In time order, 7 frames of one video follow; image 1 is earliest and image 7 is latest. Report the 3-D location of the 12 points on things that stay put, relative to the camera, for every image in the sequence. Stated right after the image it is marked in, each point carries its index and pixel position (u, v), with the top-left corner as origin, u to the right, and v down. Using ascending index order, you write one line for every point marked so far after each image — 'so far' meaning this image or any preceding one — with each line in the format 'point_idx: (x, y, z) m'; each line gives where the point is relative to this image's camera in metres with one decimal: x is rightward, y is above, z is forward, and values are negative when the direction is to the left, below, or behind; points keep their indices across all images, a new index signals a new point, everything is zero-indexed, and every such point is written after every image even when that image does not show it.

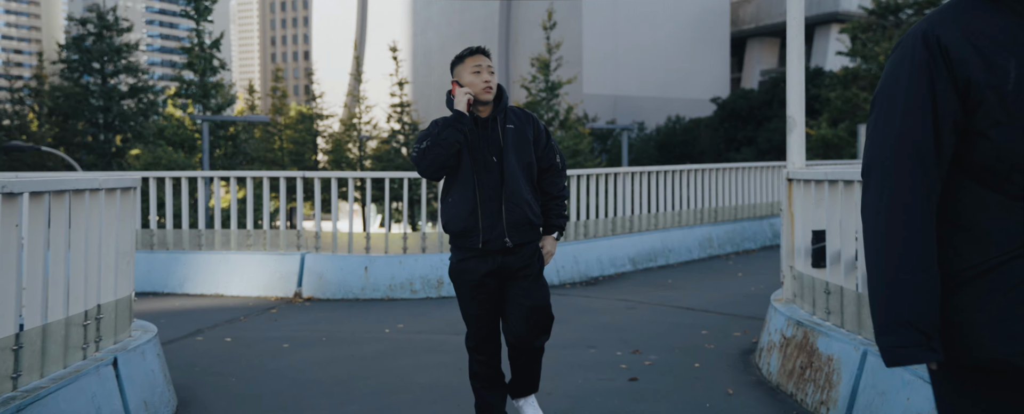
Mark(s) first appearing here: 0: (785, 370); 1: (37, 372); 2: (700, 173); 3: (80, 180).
0: (+1.7, -1.0, +5.3) m
1: (-2.1, -0.7, +3.9) m
2: (+2.9, +0.6, +13.9) m
3: (-2.1, +0.1, +4.2) m
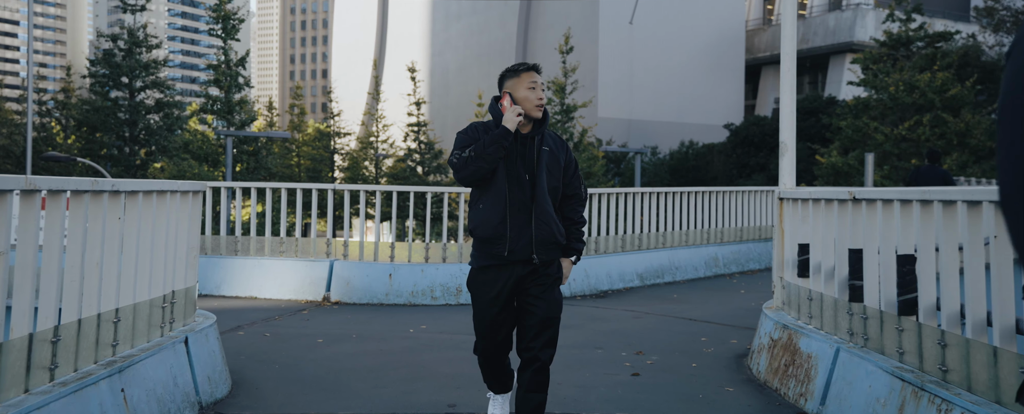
0: (+1.8, -1.1, +6.0) m
1: (-2.0, -0.7, +4.6) m
2: (+3.2, +0.2, +14.5) m
3: (-1.9, +0.1, +5.0) m
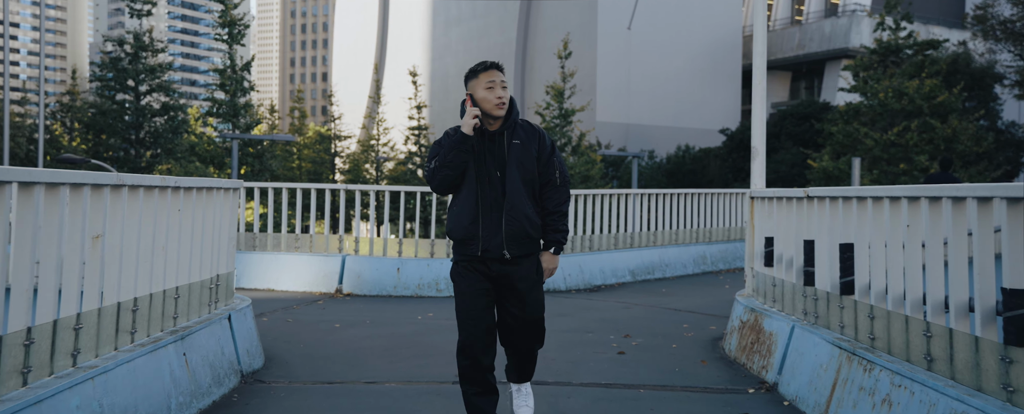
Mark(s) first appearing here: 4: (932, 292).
0: (+1.8, -1.1, +6.7) m
1: (-2.0, -0.7, +5.4) m
2: (+3.2, +0.2, +15.3) m
3: (-1.9, +0.2, +5.8) m
4: (+2.0, -0.4, +4.1) m
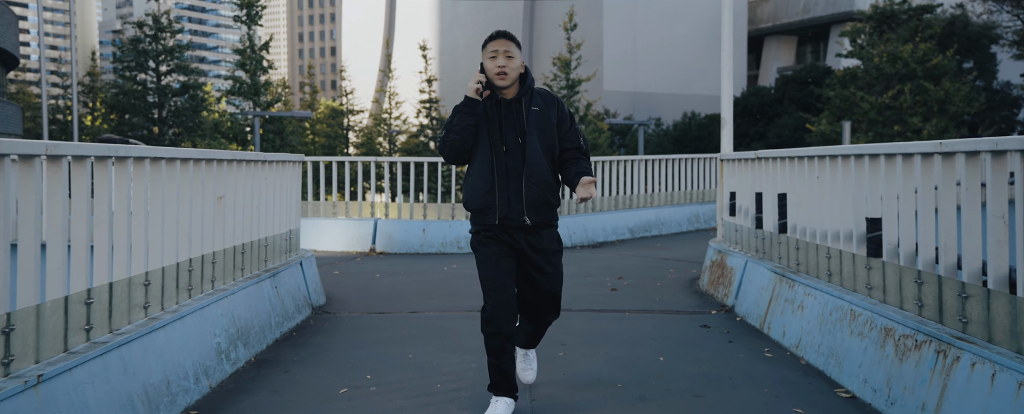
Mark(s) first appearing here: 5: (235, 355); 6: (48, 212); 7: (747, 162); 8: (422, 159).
0: (+1.9, -0.7, +8.3) m
1: (-1.9, -0.4, +6.9) m
2: (+3.4, +0.9, +16.8) m
3: (-1.9, +0.4, +7.3) m
4: (+2.1, -0.1, +5.7) m
5: (-1.7, -0.9, +5.3) m
6: (-1.9, 0.0, +3.7) m
7: (+2.1, +0.4, +7.8) m
8: (-1.5, +0.8, +14.8) m
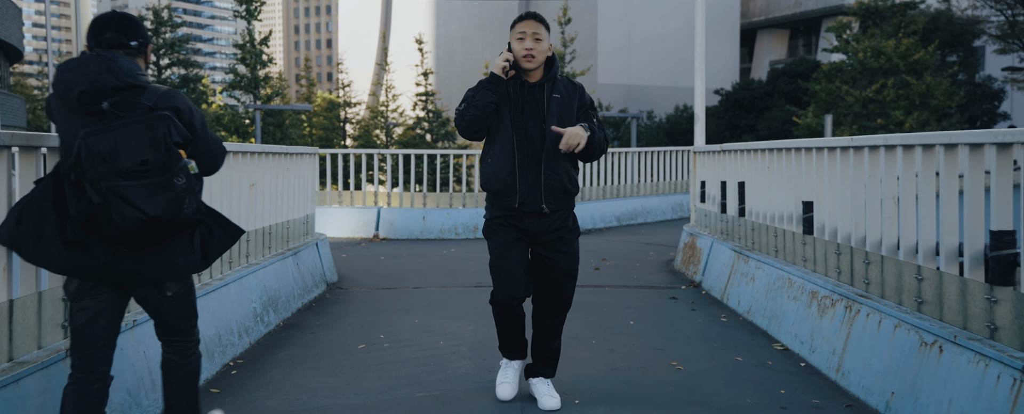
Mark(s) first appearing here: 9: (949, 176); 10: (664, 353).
0: (+1.8, -0.6, +9.2) m
1: (-2.0, -0.3, +7.9) m
2: (+3.3, +1.1, +17.8) m
3: (-1.9, +0.5, +8.2) m
4: (+2.0, 0.0, +6.6) m
5: (-1.7, -0.8, +6.3) m
6: (-2.0, 0.0, +4.6) m
7: (+2.0, +0.5, +8.7) m
8: (-1.6, +1.0, +15.7) m
9: (+2.0, +0.1, +4.1) m
10: (+1.0, -0.9, +5.5) m
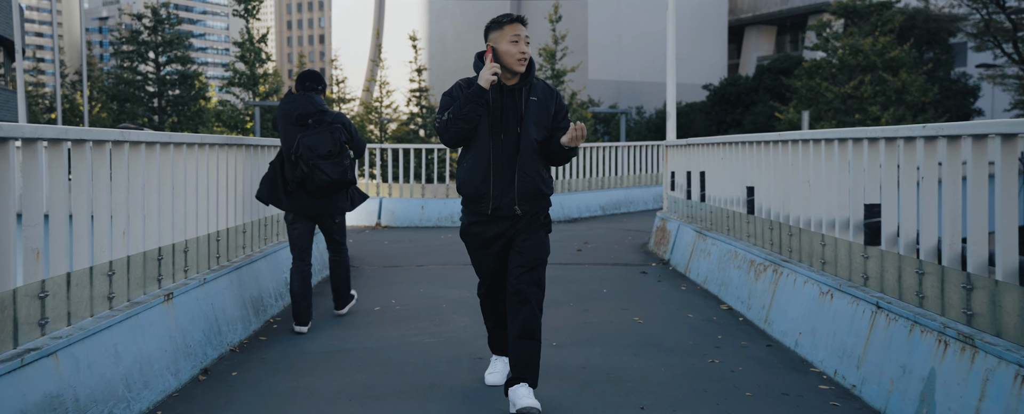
0: (+1.7, -0.4, +10.4) m
1: (-2.0, -0.2, +9.0) m
2: (+3.1, +1.3, +18.9) m
3: (-2.0, +0.7, +9.3) m
4: (+1.9, +0.1, +7.8) m
5: (-1.8, -0.7, +7.4) m
6: (-2.0, +0.2, +5.7) m
7: (+1.9, +0.7, +9.9) m
8: (-1.8, +1.2, +16.8) m
9: (+2.0, +0.3, +5.3) m
10: (+0.9, -0.8, +6.7) m
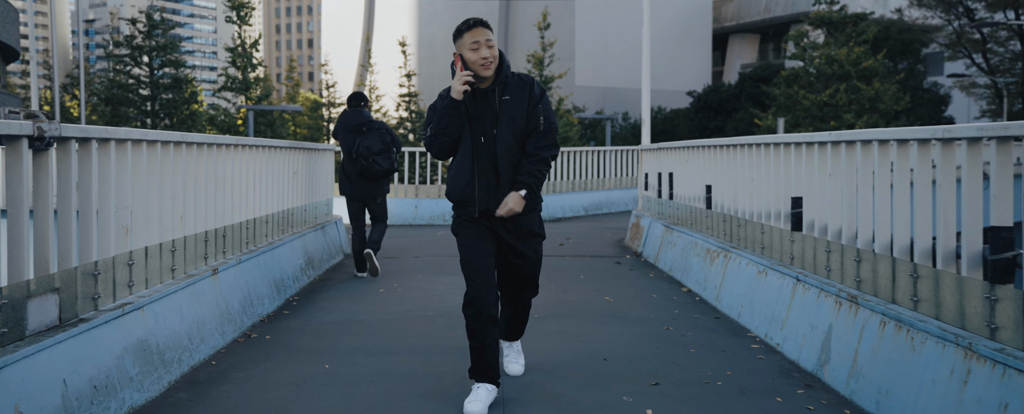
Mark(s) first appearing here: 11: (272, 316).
0: (+1.5, -0.4, +11.4) m
1: (-2.2, -0.1, +9.9) m
2: (+2.8, +1.2, +20.0) m
3: (-2.2, +0.7, +10.3) m
4: (+1.8, +0.1, +8.8) m
5: (-1.9, -0.6, +8.4) m
6: (-2.1, +0.2, +6.7) m
7: (+1.8, +0.7, +10.9) m
8: (-2.0, +1.2, +17.8) m
9: (+1.9, +0.3, +6.3) m
10: (+0.8, -0.8, +7.7) m
11: (-1.8, -0.8, +6.6) m
